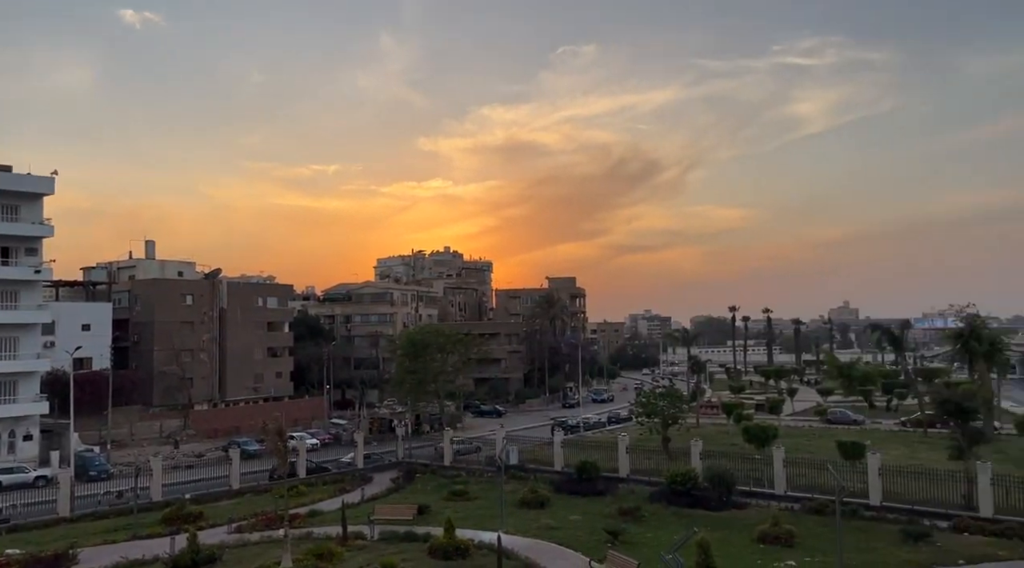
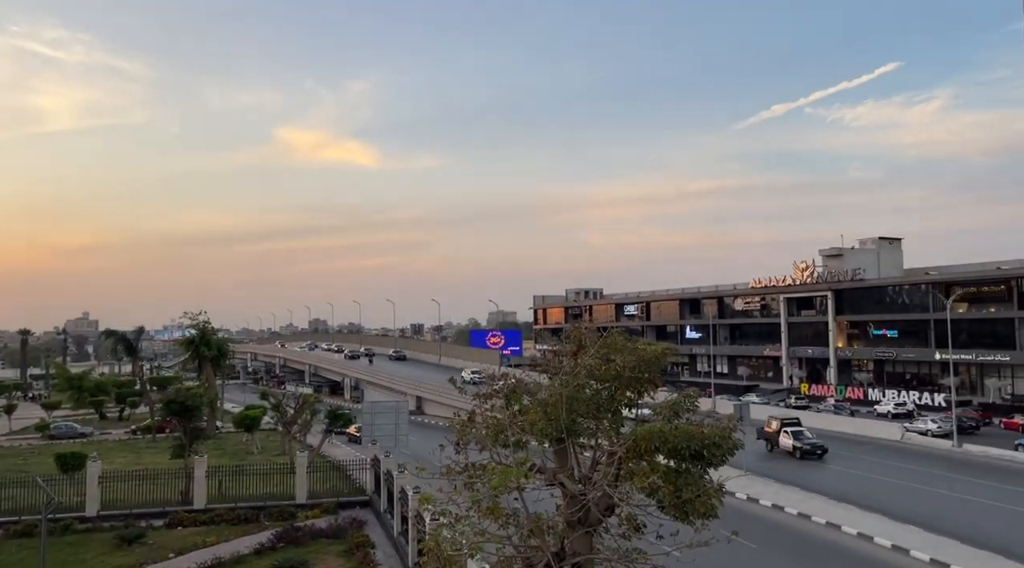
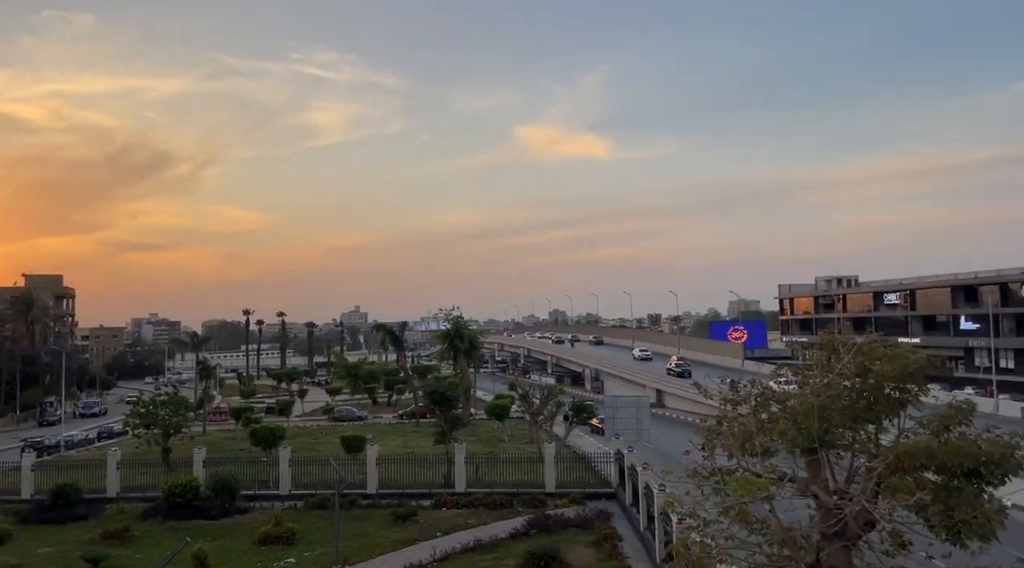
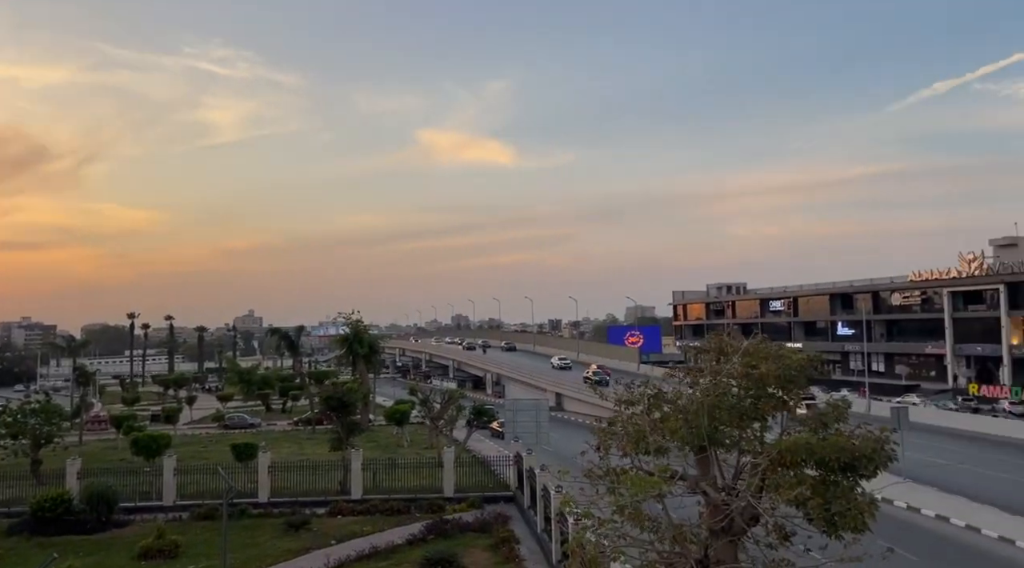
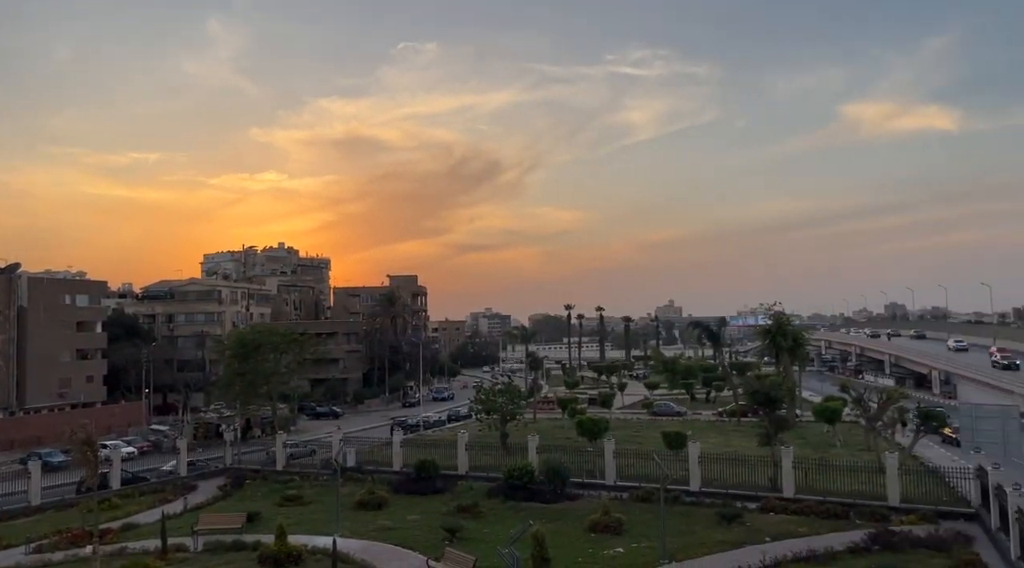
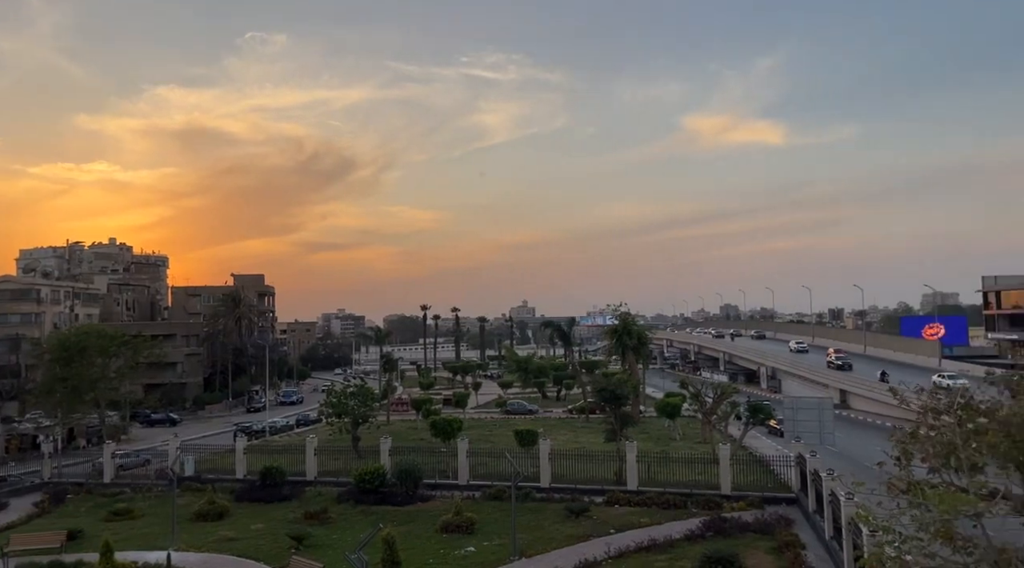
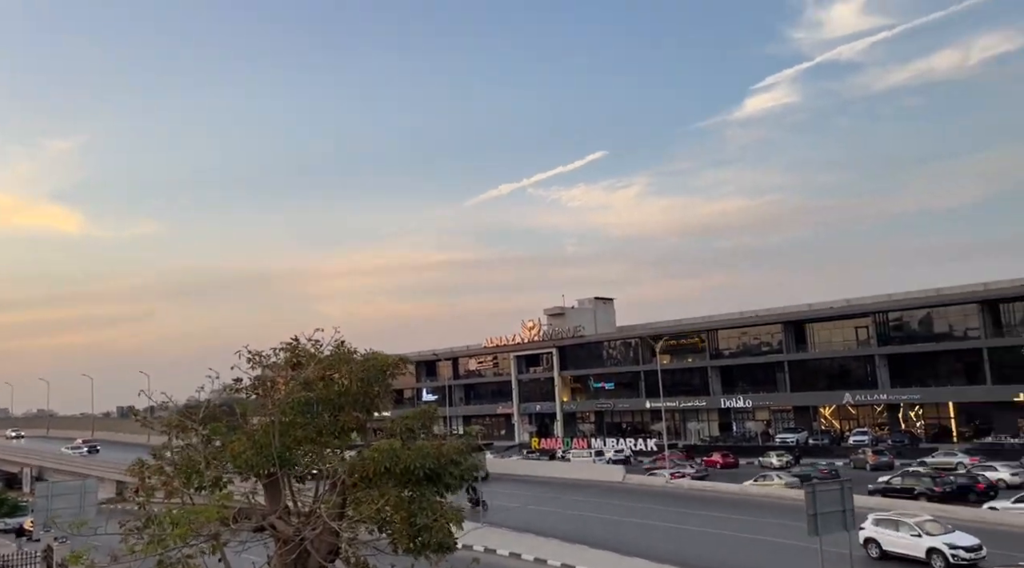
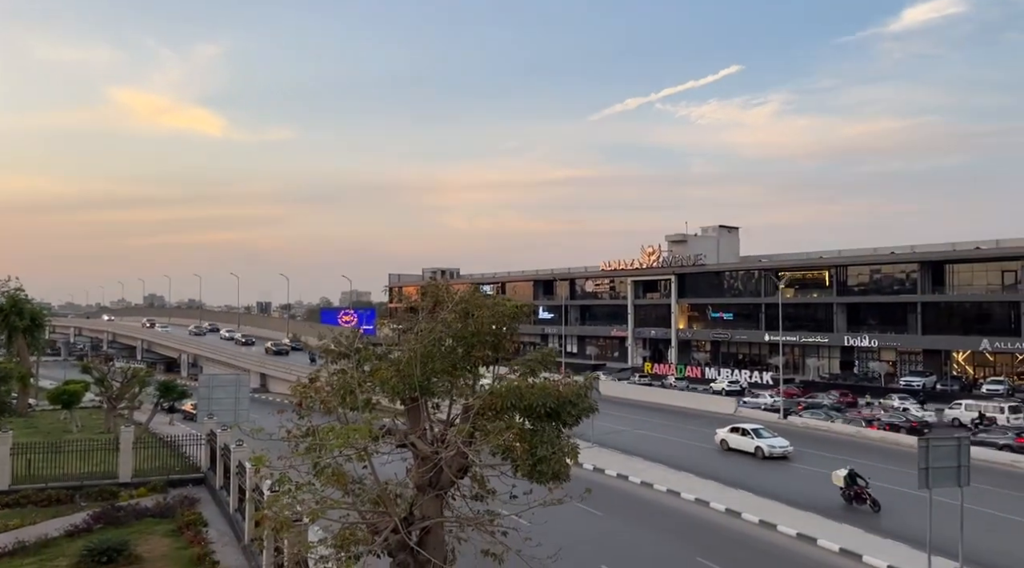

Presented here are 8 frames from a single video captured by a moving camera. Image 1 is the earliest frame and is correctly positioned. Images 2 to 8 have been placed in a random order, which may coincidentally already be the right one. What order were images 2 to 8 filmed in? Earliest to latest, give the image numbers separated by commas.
5, 6, 3, 4, 2, 8, 7
